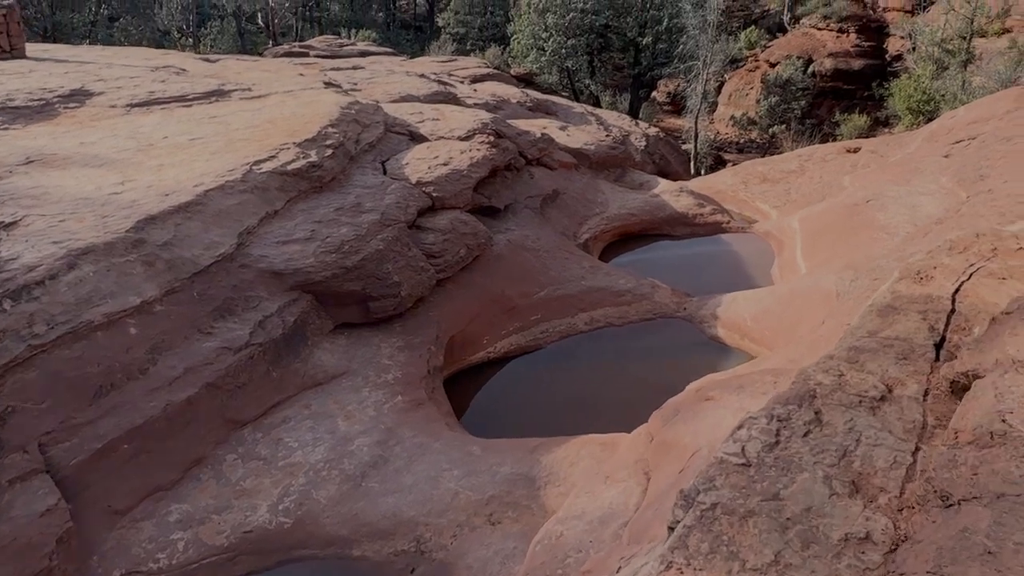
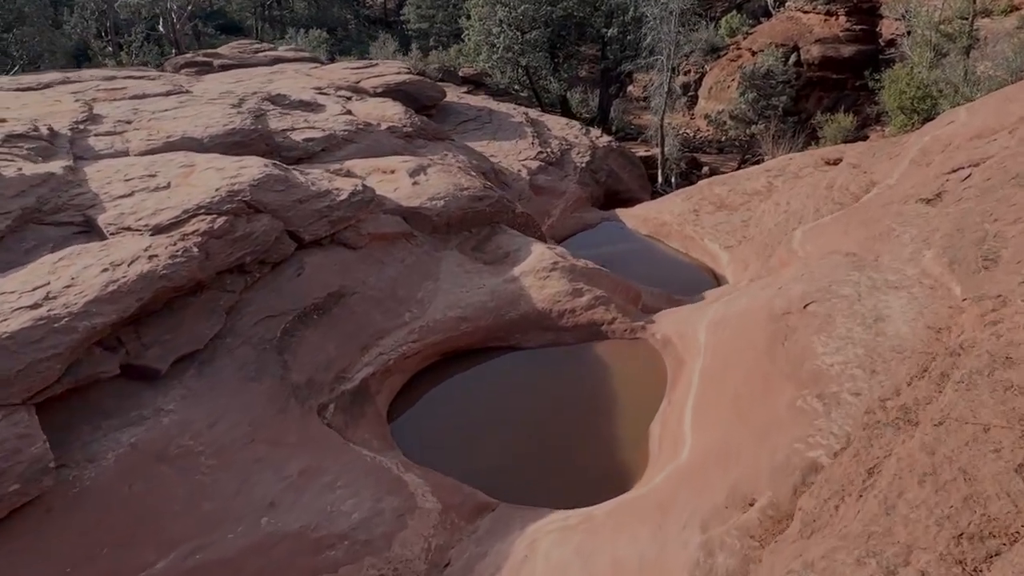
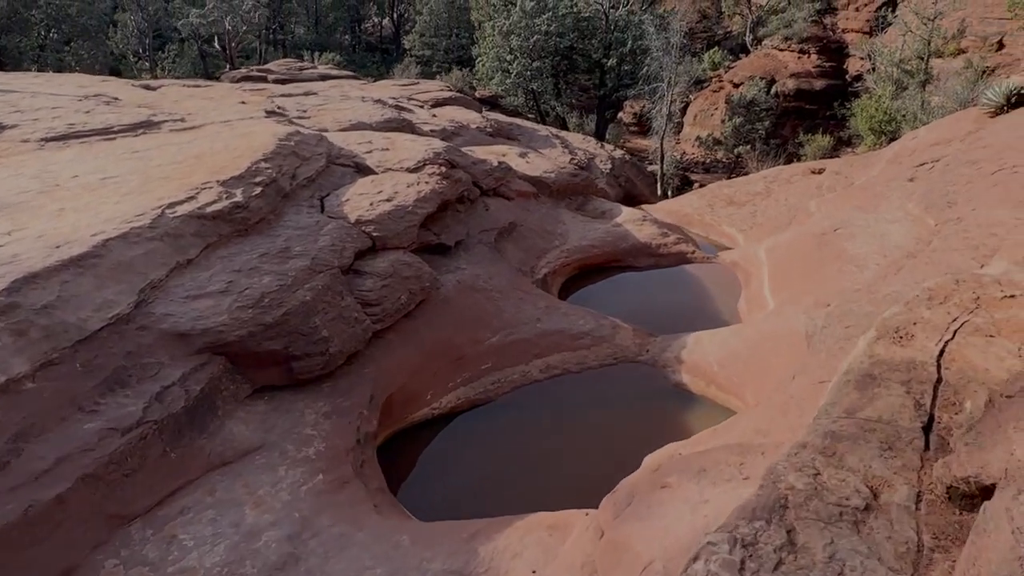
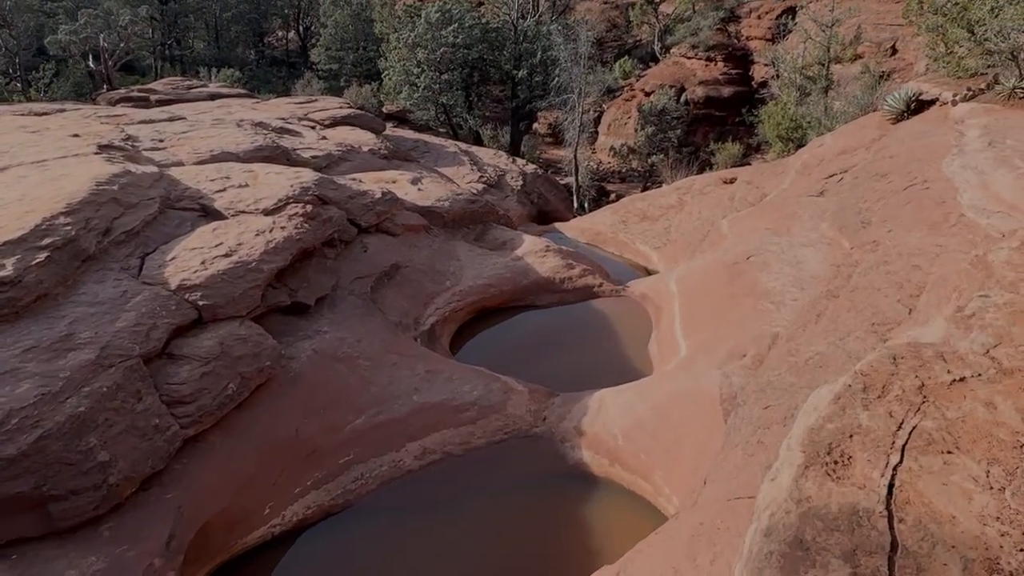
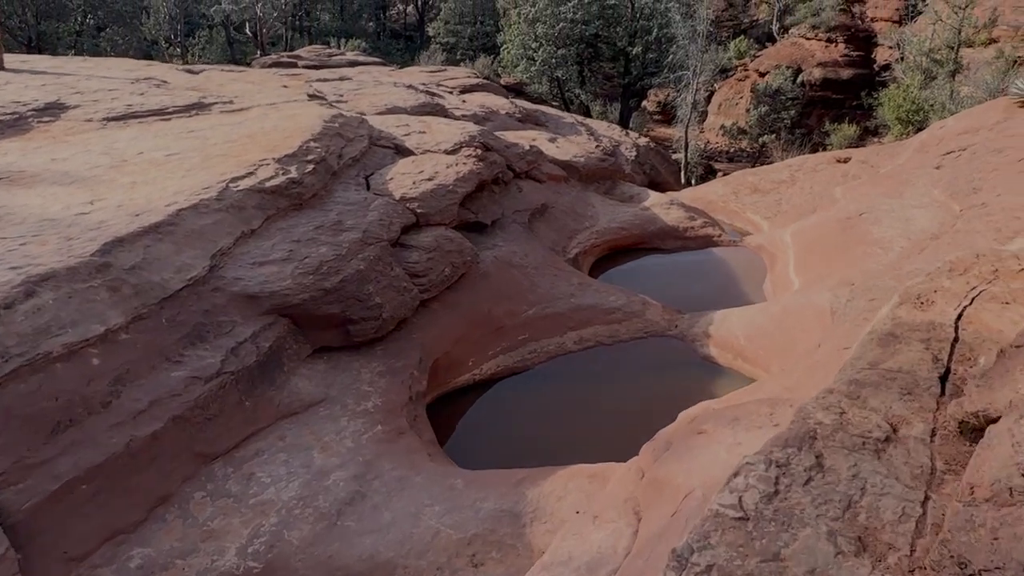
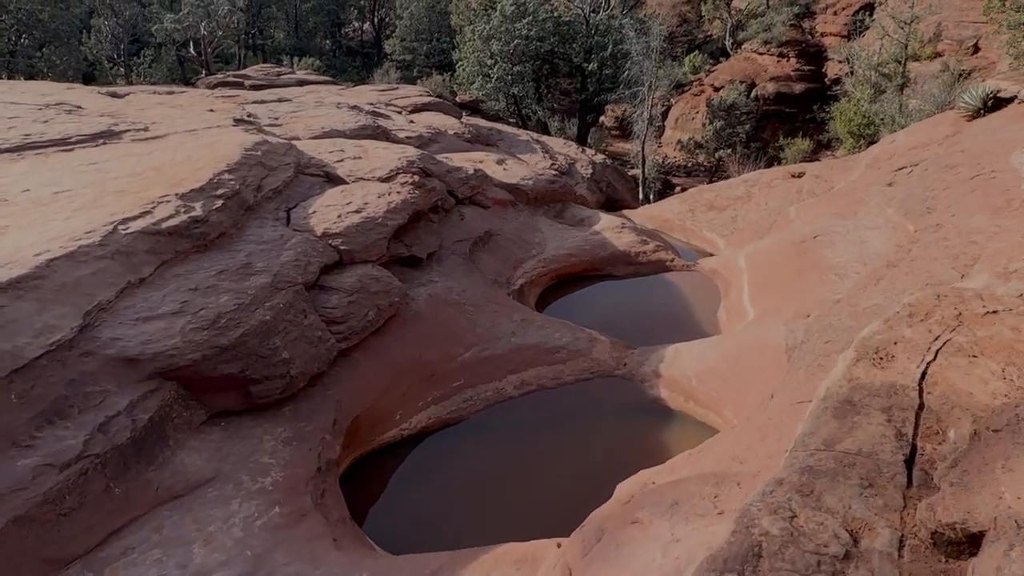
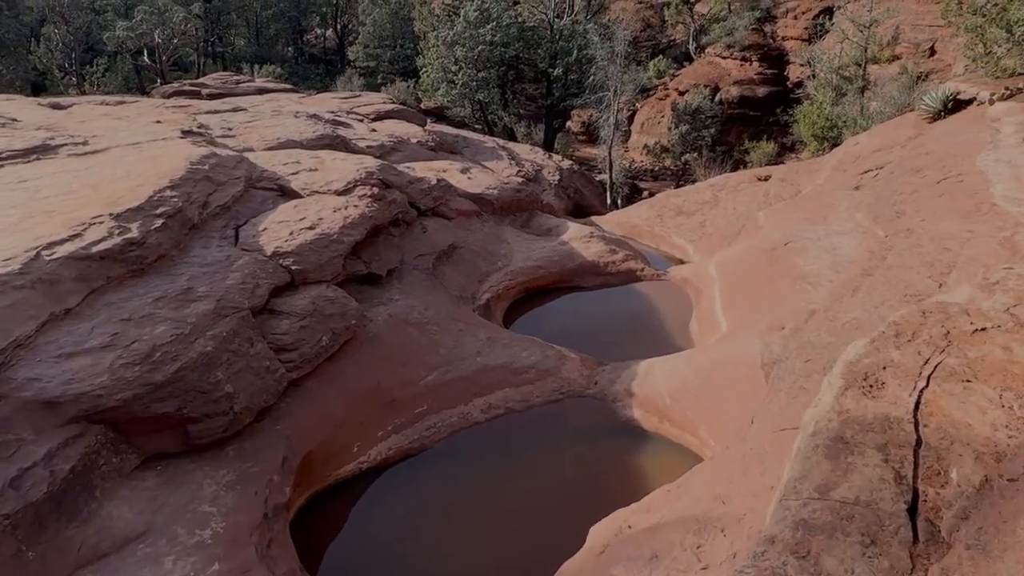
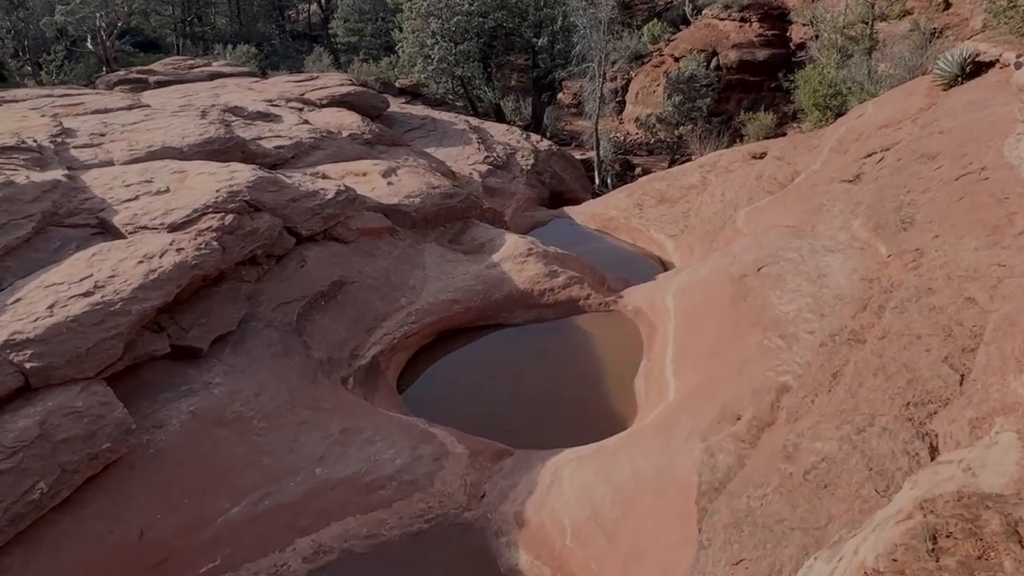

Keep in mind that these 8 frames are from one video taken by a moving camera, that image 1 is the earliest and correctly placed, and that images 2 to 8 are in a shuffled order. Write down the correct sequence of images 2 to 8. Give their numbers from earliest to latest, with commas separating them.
5, 3, 6, 7, 4, 8, 2
